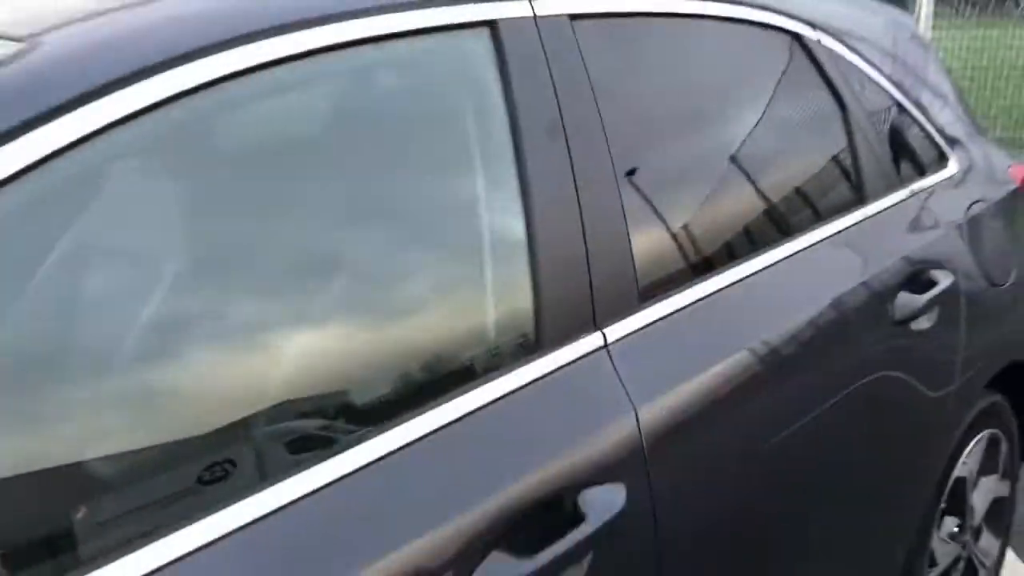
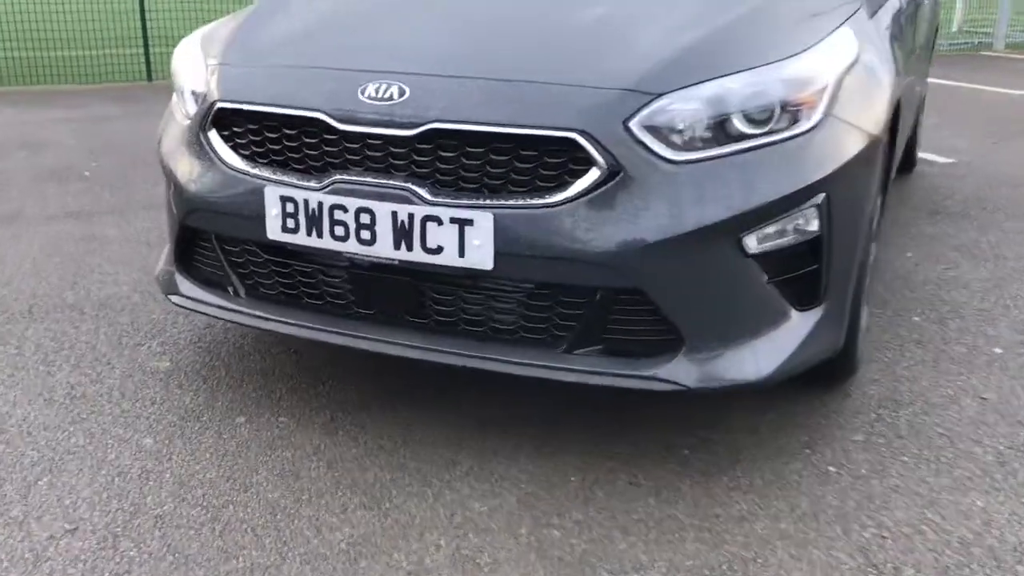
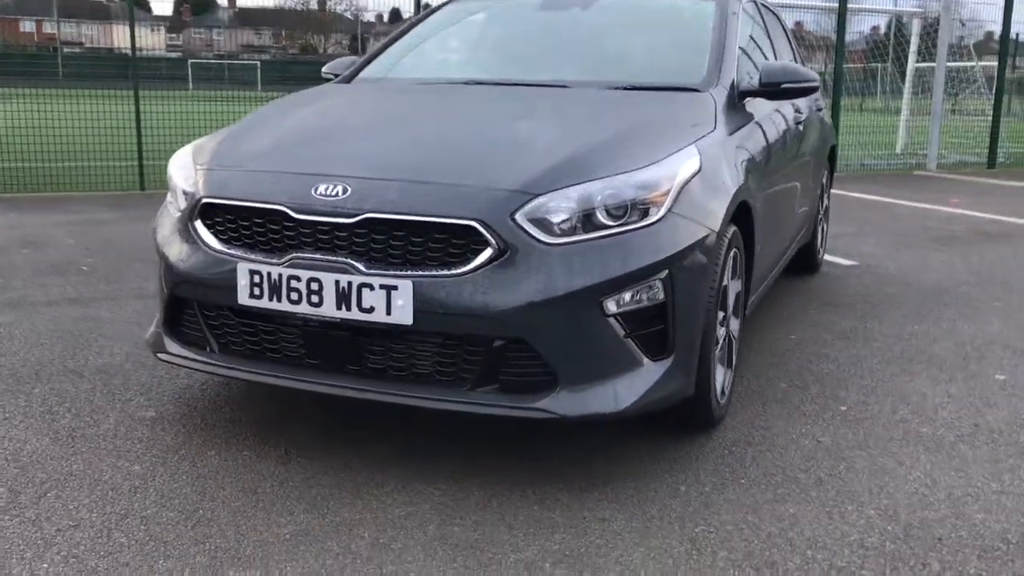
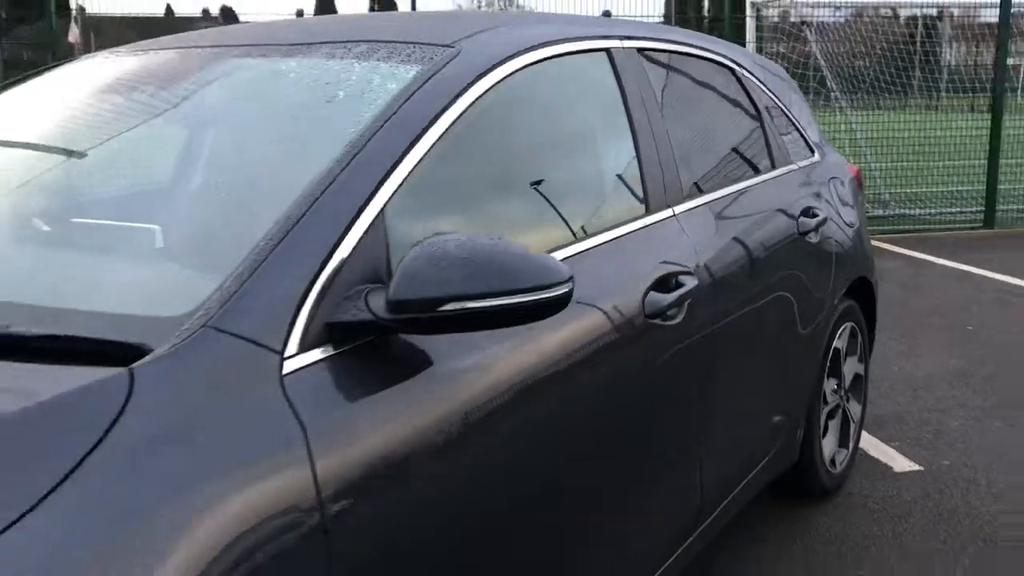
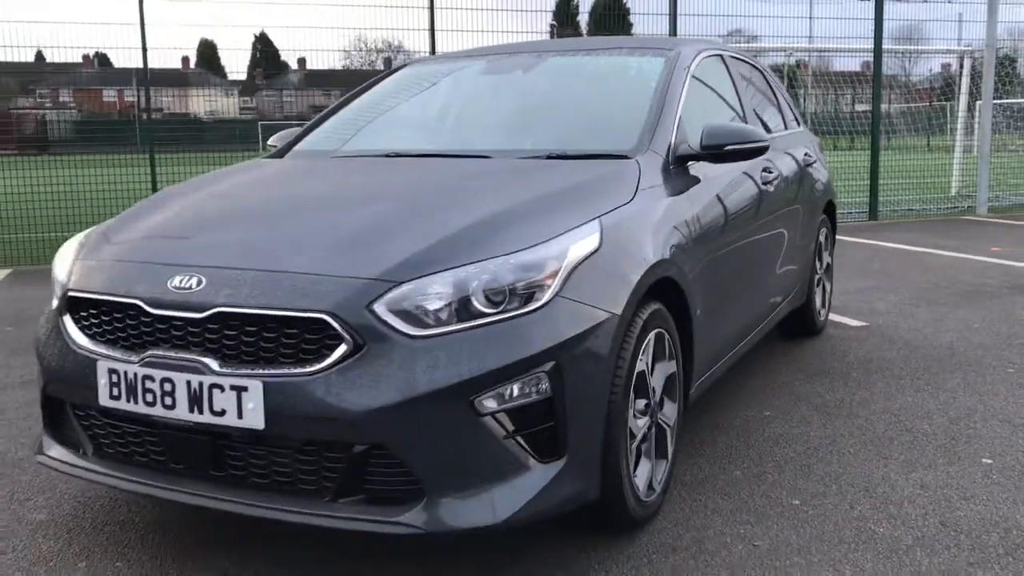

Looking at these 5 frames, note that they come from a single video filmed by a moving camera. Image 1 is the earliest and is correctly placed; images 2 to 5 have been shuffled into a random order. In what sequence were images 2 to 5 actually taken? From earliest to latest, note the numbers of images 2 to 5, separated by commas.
4, 5, 3, 2
